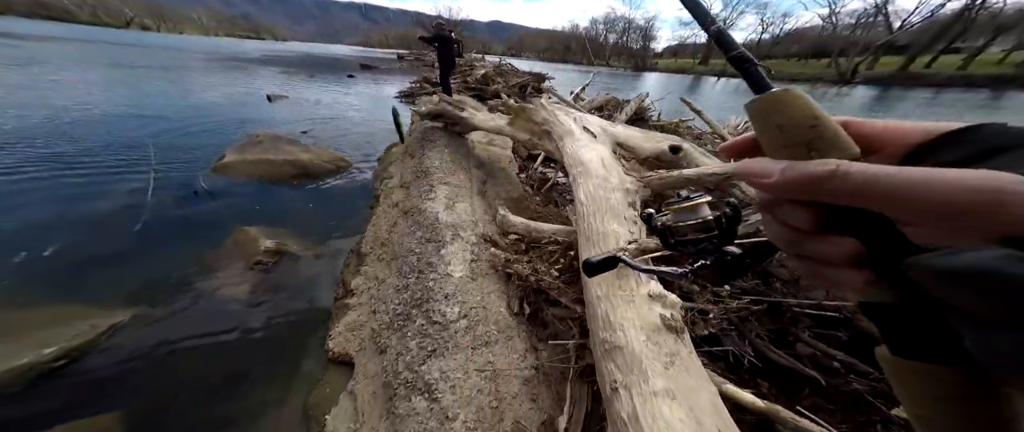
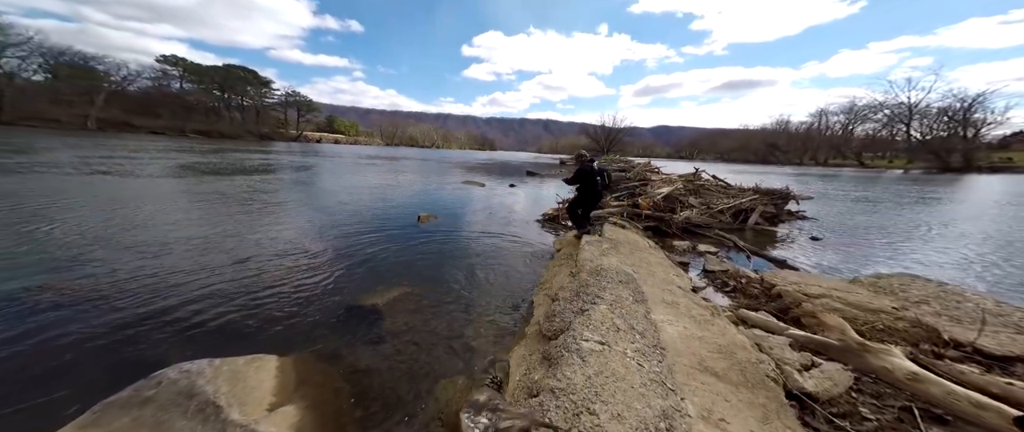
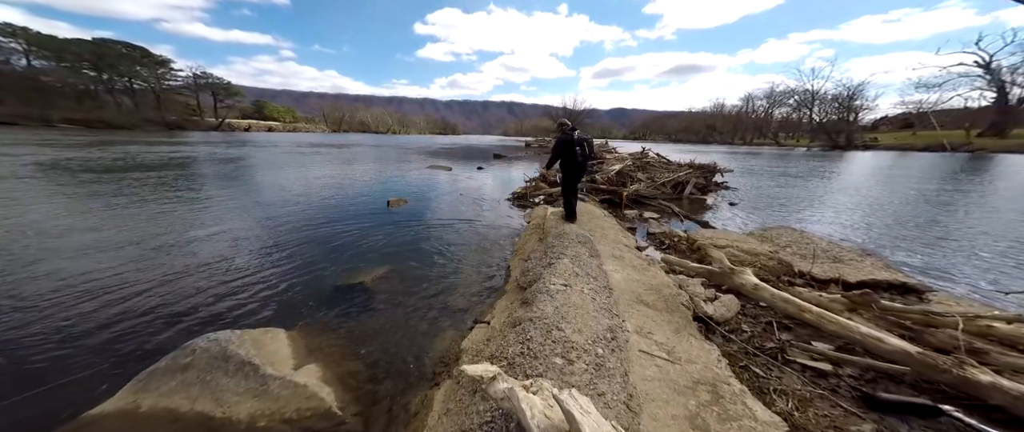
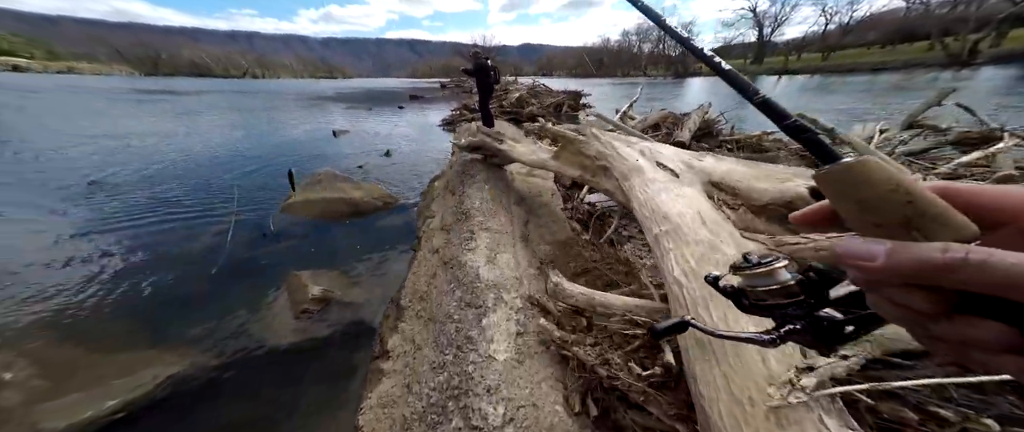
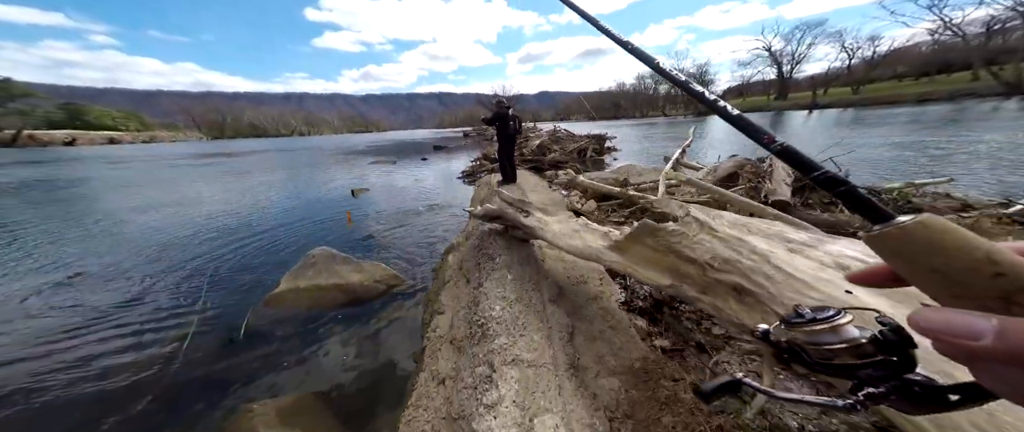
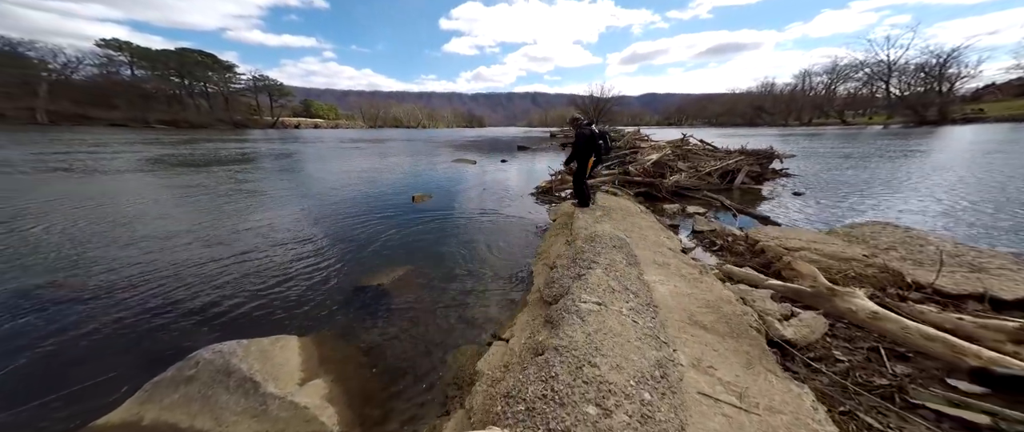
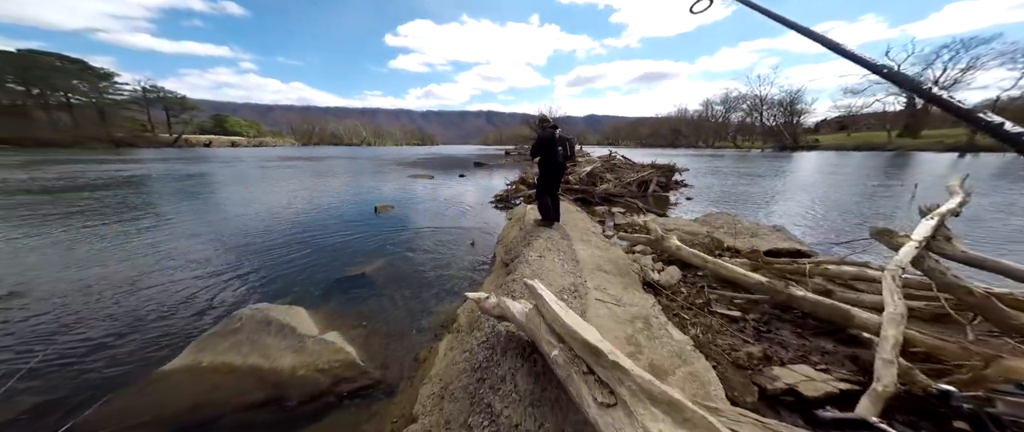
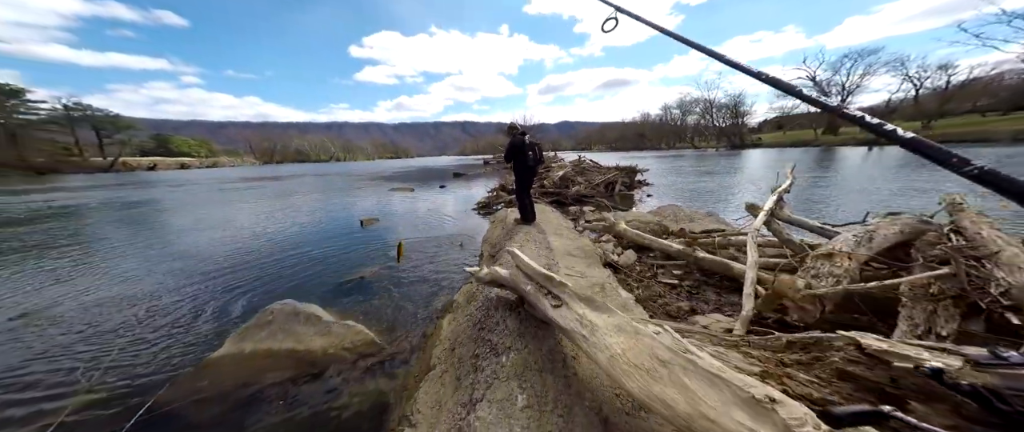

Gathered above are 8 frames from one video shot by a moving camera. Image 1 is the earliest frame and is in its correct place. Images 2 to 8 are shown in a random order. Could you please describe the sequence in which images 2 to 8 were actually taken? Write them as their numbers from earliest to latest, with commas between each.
4, 5, 8, 7, 3, 6, 2
